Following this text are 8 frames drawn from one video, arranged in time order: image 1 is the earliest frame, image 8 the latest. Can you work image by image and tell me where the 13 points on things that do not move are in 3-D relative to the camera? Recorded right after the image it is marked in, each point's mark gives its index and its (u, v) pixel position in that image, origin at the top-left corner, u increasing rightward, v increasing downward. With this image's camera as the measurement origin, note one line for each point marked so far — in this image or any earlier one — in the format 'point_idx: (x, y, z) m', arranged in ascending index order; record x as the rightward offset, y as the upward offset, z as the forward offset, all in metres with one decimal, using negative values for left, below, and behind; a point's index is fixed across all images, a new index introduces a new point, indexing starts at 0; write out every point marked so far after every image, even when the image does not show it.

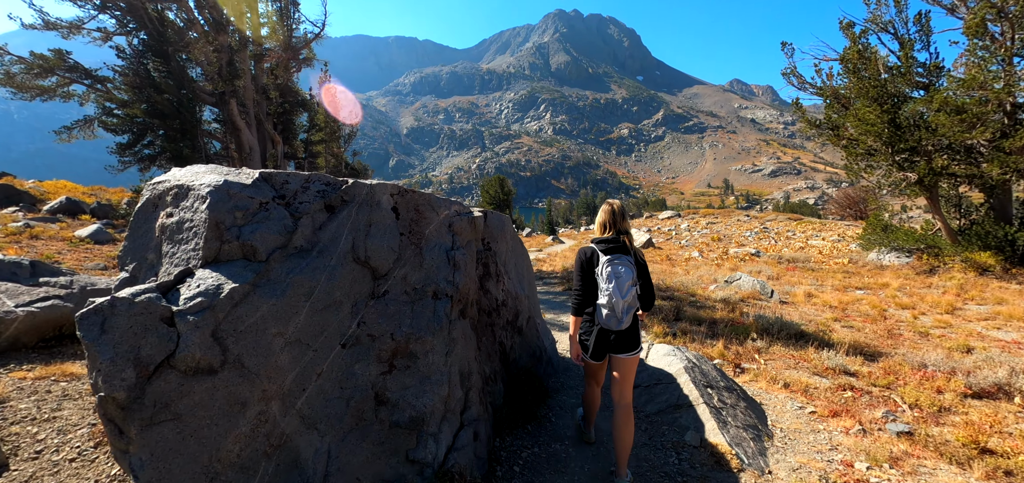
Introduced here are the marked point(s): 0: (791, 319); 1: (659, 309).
0: (+8.9, -2.4, +14.5) m
1: (+5.0, -2.4, +15.6) m
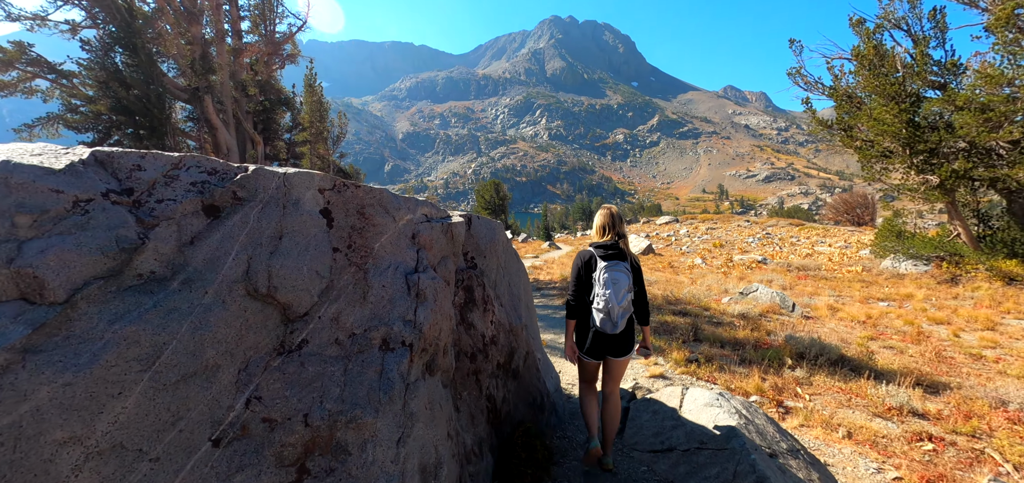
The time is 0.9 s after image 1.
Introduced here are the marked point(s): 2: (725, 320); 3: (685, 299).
0: (+8.7, -2.7, +12.7) m
1: (+4.8, -2.6, +13.7) m
2: (+7.1, -2.7, +15.3) m
3: (+7.4, -2.4, +19.5) m
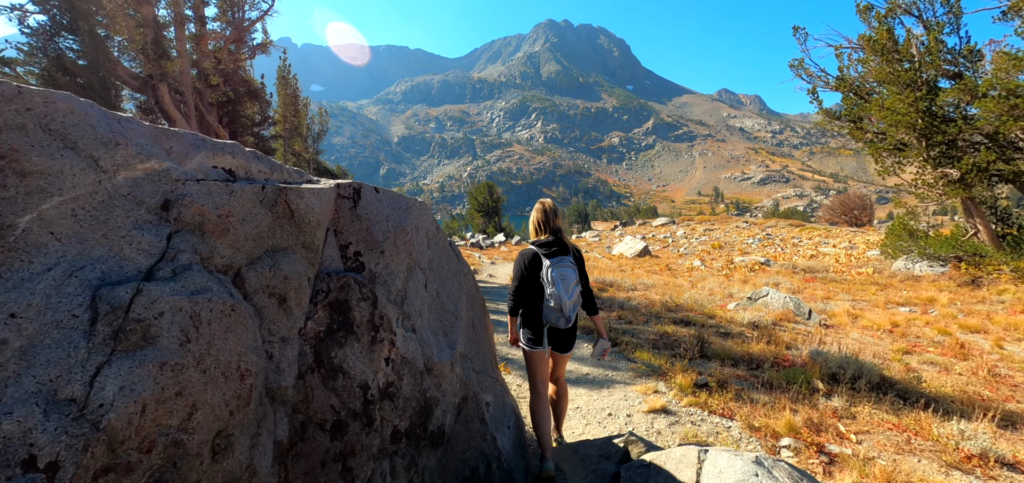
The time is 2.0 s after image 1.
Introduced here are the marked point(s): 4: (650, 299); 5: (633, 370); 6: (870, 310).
0: (+8.0, -2.6, +10.6) m
1: (+4.1, -2.6, +11.6) m
2: (+6.4, -2.6, +13.2) m
3: (+6.6, -2.4, +17.4) m
4: (+5.6, -2.4, +18.5) m
5: (+2.5, -2.7, +9.4) m
6: (+14.1, -2.7, +18.1) m
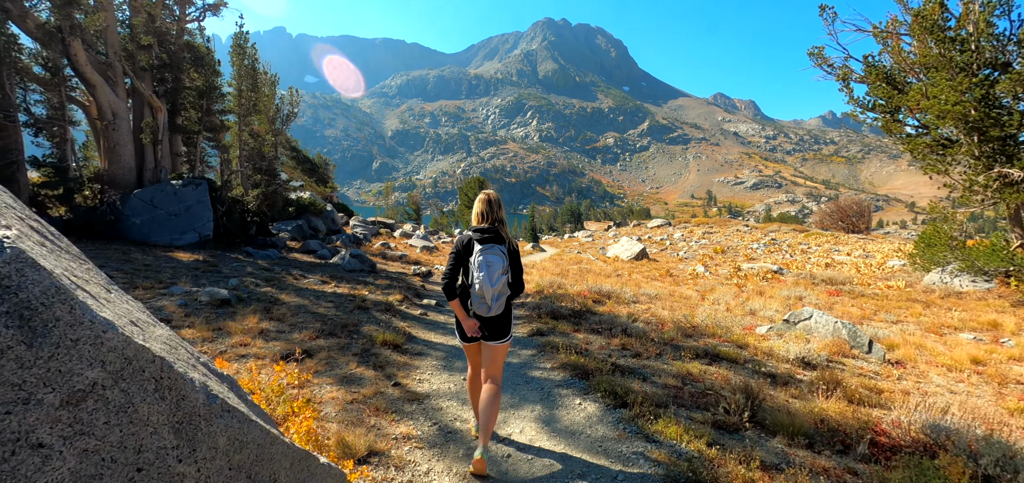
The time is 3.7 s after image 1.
0: (+7.3, -2.8, +7.0) m
1: (+3.4, -2.7, +7.9) m
2: (+5.7, -2.8, +9.6) m
3: (+5.8, -2.6, +13.8) m
4: (+4.7, -2.5, +14.8) m
5: (+1.8, -2.8, +5.7) m
6: (+13.3, -3.1, +14.6) m
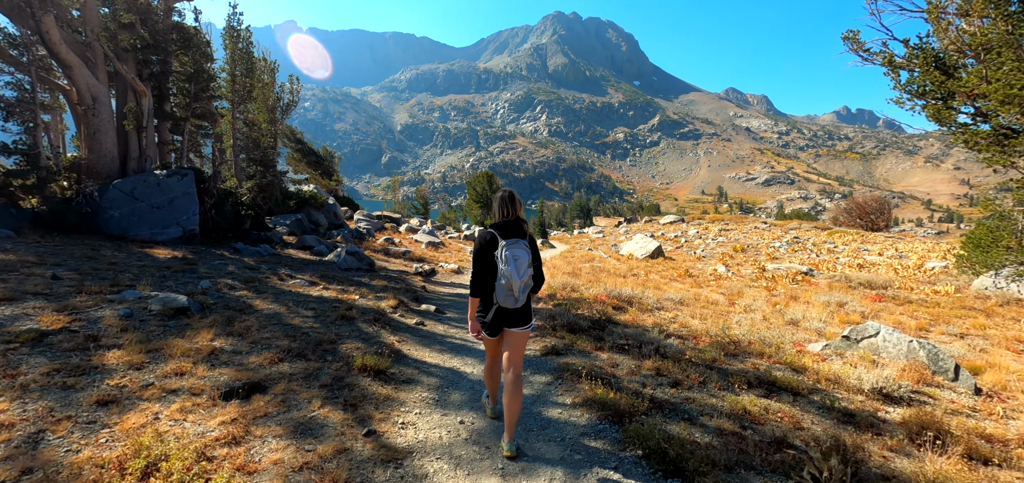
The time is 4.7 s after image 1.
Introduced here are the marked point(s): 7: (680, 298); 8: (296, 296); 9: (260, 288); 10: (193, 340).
0: (+7.4, -2.9, +5.0) m
1: (+3.6, -2.7, +6.0) m
2: (+5.8, -2.8, +7.6) m
3: (+6.1, -2.6, +11.8) m
4: (+5.0, -2.5, +12.8) m
5: (+1.9, -2.9, +3.8) m
6: (+13.6, -3.1, +12.4) m
7: (+7.1, -2.4, +19.2) m
8: (-6.1, -1.6, +12.9) m
9: (-7.5, -1.4, +13.5) m
10: (-5.5, -1.7, +7.9) m
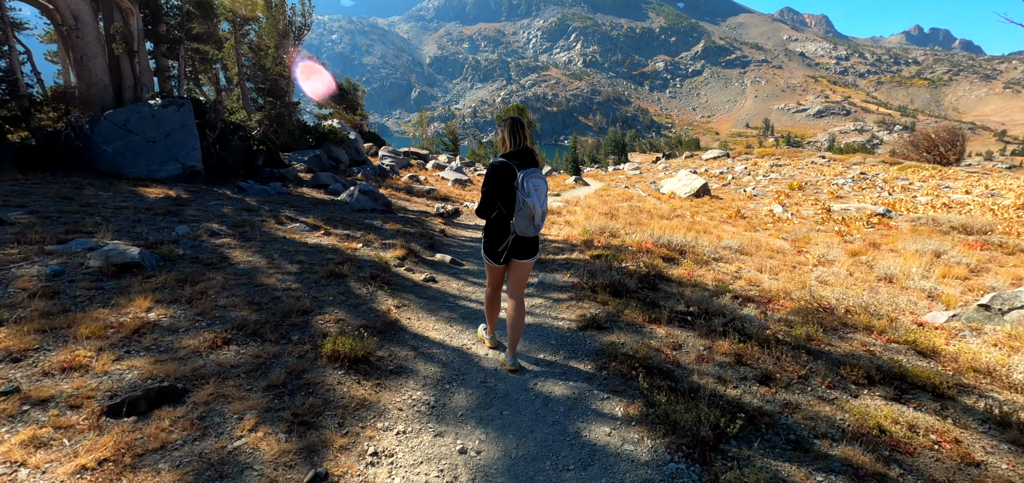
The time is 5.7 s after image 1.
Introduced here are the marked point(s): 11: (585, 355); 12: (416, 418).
0: (+7.6, -2.6, +2.4) m
1: (+3.8, -2.3, +3.6) m
2: (+6.2, -2.2, +5.1) m
3: (+6.7, -1.3, +9.2) m
4: (+5.7, -1.1, +10.3) m
5: (+2.0, -2.7, +1.6) m
6: (+14.2, -1.9, +9.4) m
7: (+8.2, -0.1, +16.5) m
8: (-5.4, -0.1, +11.0) m
9: (-6.8, +0.2, +11.7) m
10: (-5.2, -0.9, +6.1) m
11: (+1.0, -1.6, +6.4) m
12: (-1.0, -1.8, +4.8) m
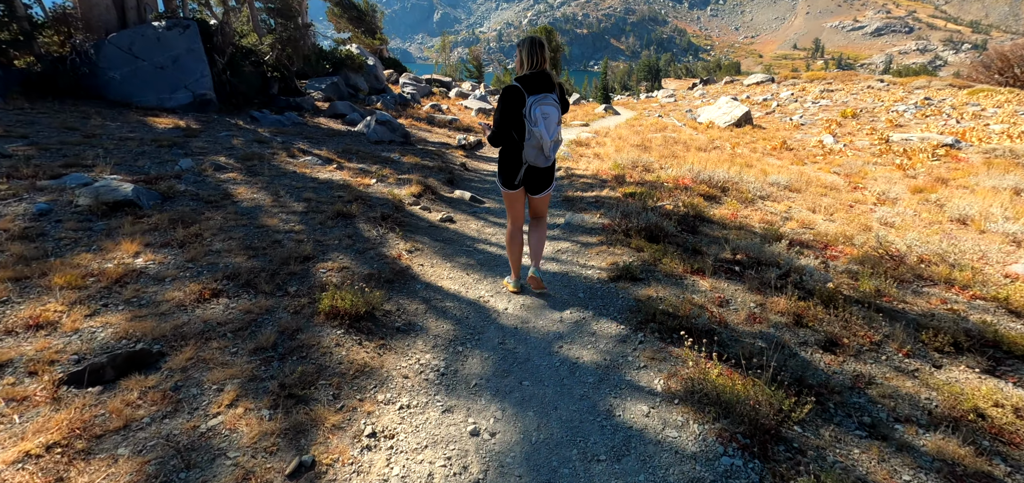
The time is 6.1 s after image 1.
0: (+7.6, -2.6, +1.5) m
1: (+3.9, -2.0, +2.9) m
2: (+6.3, -1.7, +4.1) m
3: (+7.1, -0.3, +8.0) m
4: (+6.2, +0.1, +9.1) m
5: (+2.0, -2.7, +1.0) m
6: (+14.6, -0.8, +7.9) m
7: (+9.0, +2.0, +14.9) m
8: (-4.9, +1.4, +10.3) m
9: (-6.2, +1.7, +11.0) m
10: (-4.9, -0.2, +5.5) m
11: (+1.3, -0.9, +5.6) m
12: (-0.8, -1.3, +4.1) m
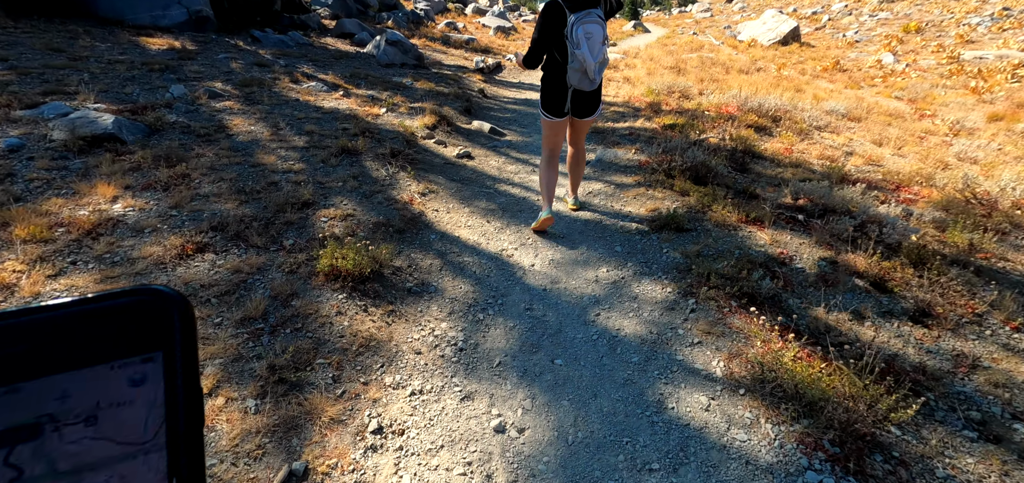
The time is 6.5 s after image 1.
0: (+7.7, -2.7, +0.8) m
1: (+4.1, -1.9, +2.2) m
2: (+6.6, -1.4, +3.3) m
3: (+7.5, +0.6, +6.9) m
4: (+6.6, +1.2, +7.9) m
5: (+2.1, -2.8, +0.5) m
6: (+15.0, 0.0, +6.5) m
7: (+9.7, +3.9, +13.3) m
8: (-4.4, +2.7, +9.3) m
9: (-5.7, +3.2, +10.0) m
10: (-4.6, +0.4, +4.9) m
11: (+1.6, -0.3, +4.8) m
12: (-0.6, -1.0, +3.5) m
